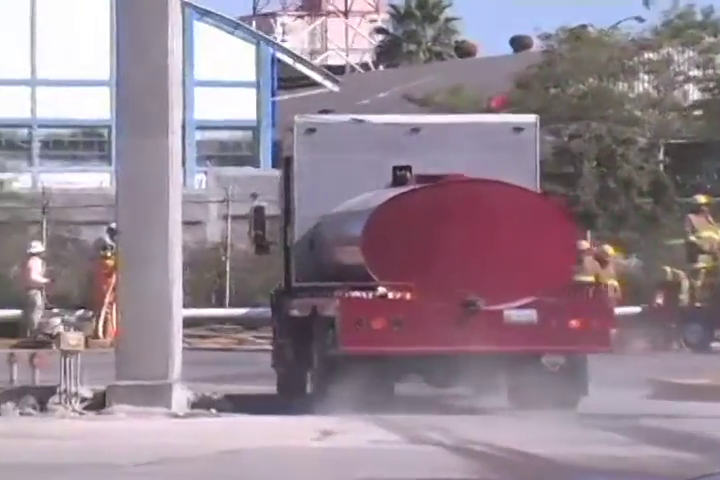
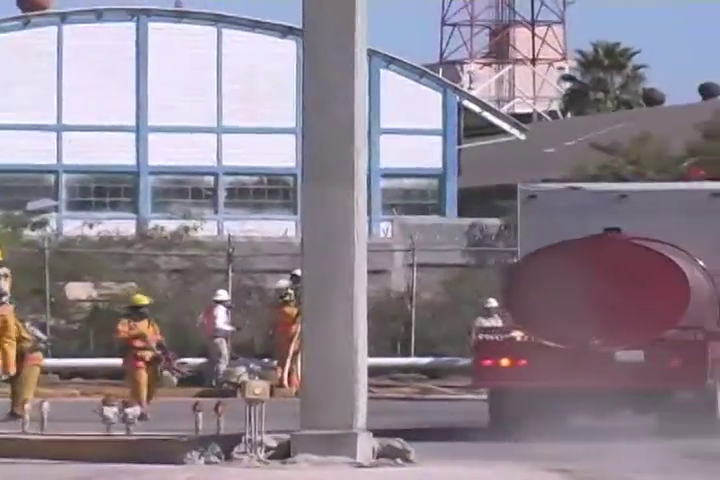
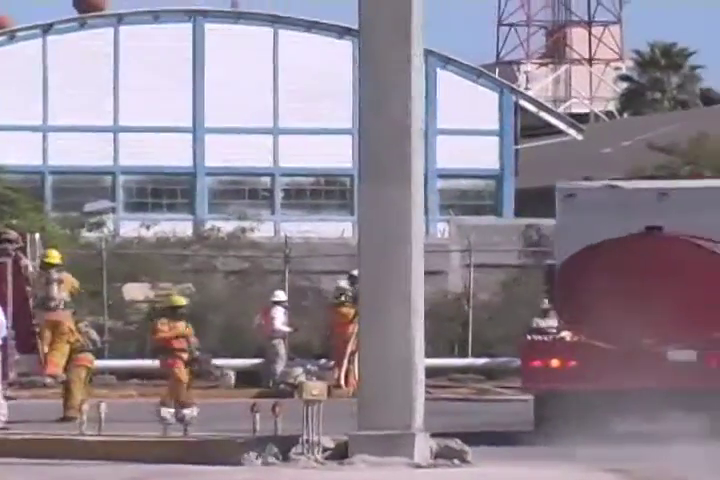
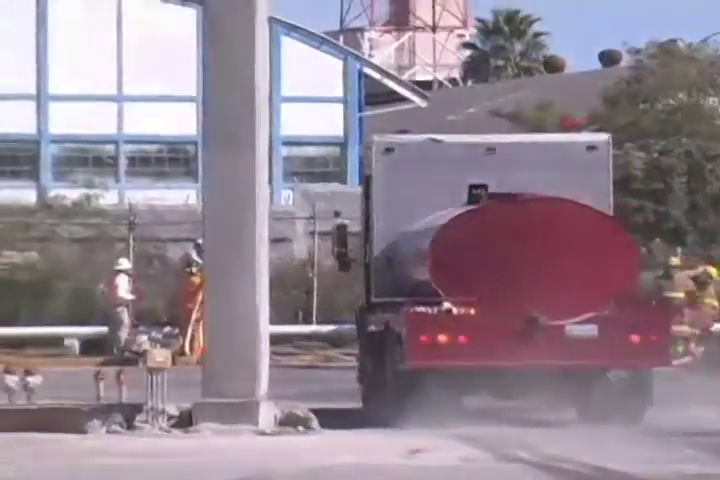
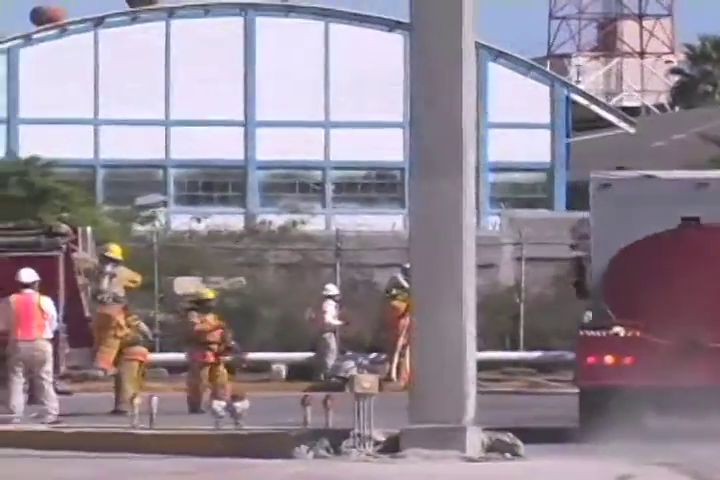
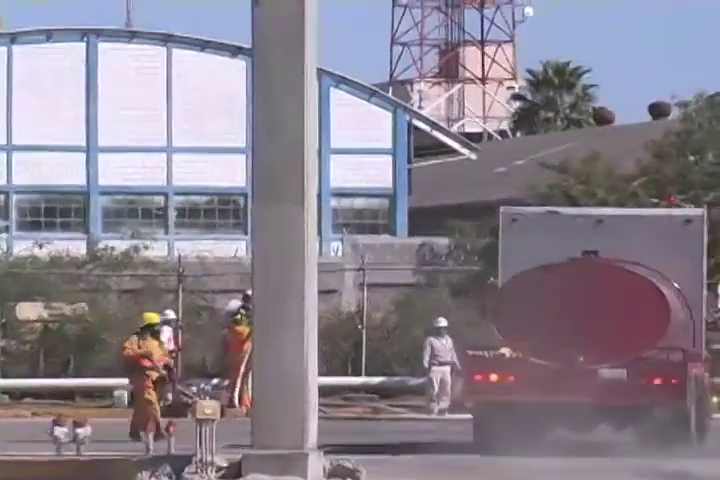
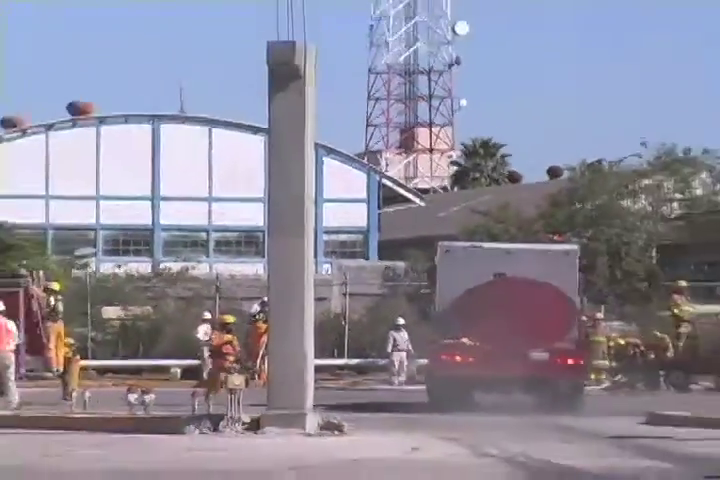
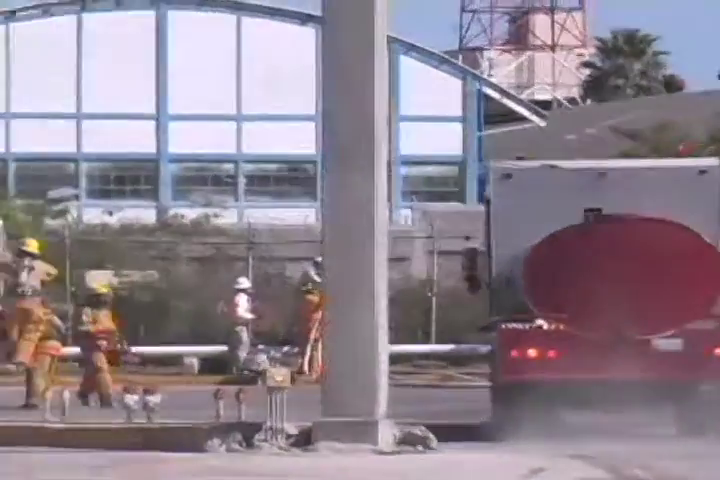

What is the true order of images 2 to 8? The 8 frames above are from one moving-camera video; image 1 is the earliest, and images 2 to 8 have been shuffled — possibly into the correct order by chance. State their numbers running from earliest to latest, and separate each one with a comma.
4, 8, 5, 3, 2, 6, 7
